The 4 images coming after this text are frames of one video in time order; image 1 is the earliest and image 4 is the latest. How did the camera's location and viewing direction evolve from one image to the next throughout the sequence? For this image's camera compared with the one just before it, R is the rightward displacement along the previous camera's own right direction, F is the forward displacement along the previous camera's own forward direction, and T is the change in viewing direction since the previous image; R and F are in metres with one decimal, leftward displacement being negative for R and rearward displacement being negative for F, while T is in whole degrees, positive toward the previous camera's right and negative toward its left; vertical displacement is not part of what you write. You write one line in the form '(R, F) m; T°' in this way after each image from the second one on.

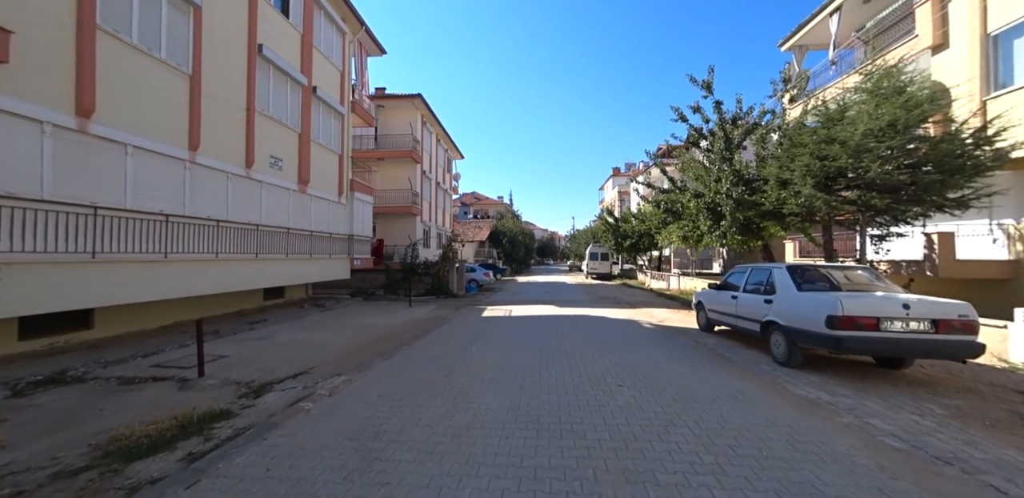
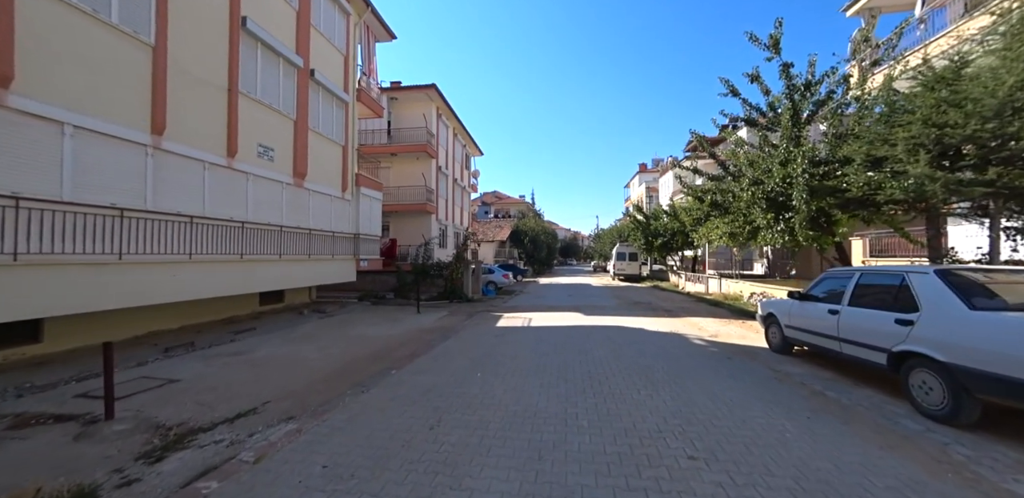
(+0.1, +1.8) m; -3°
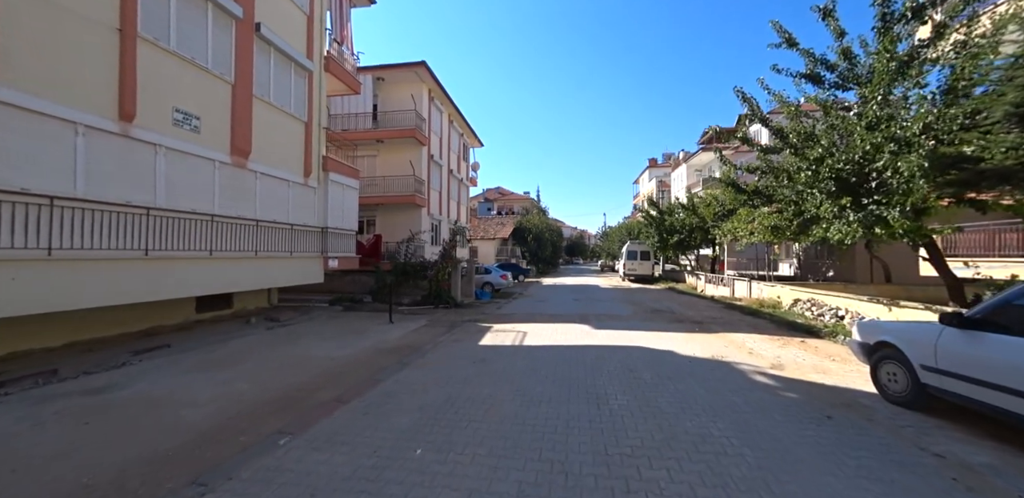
(+0.4, +2.6) m; -1°
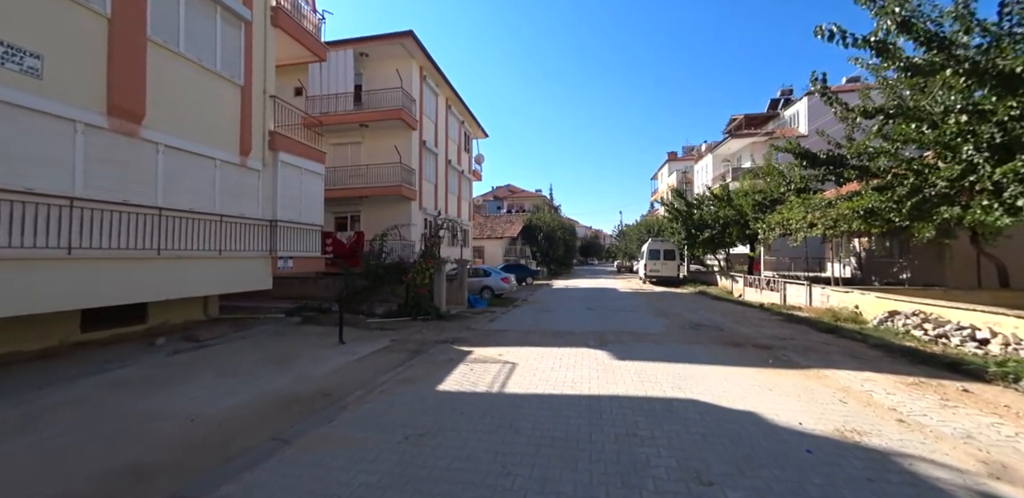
(+0.6, +3.2) m; -2°
